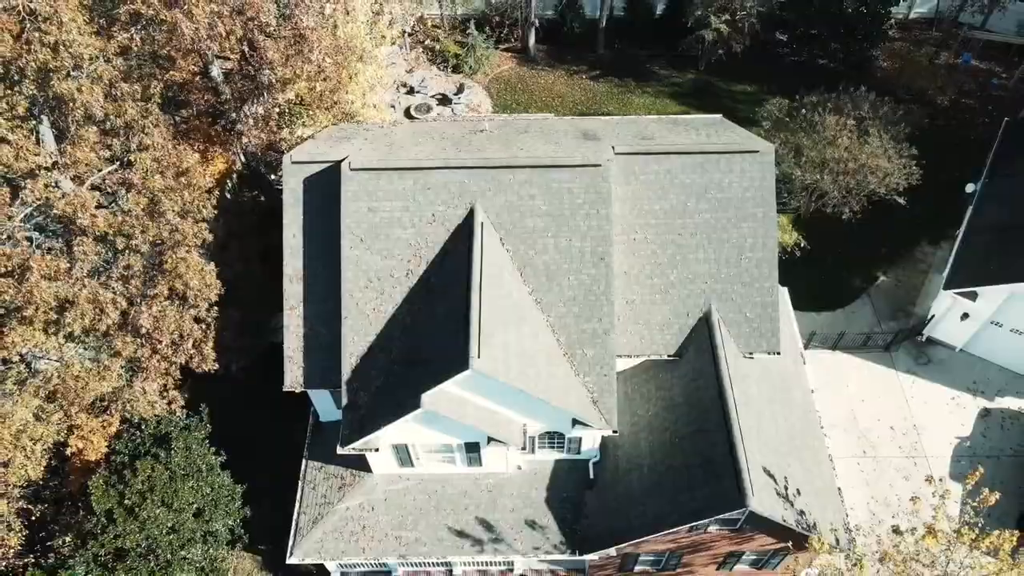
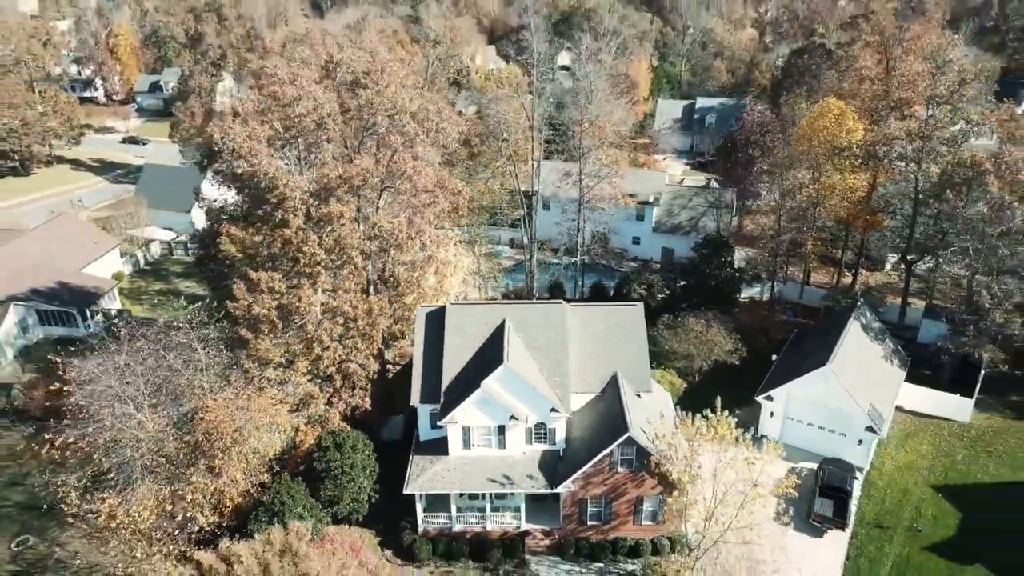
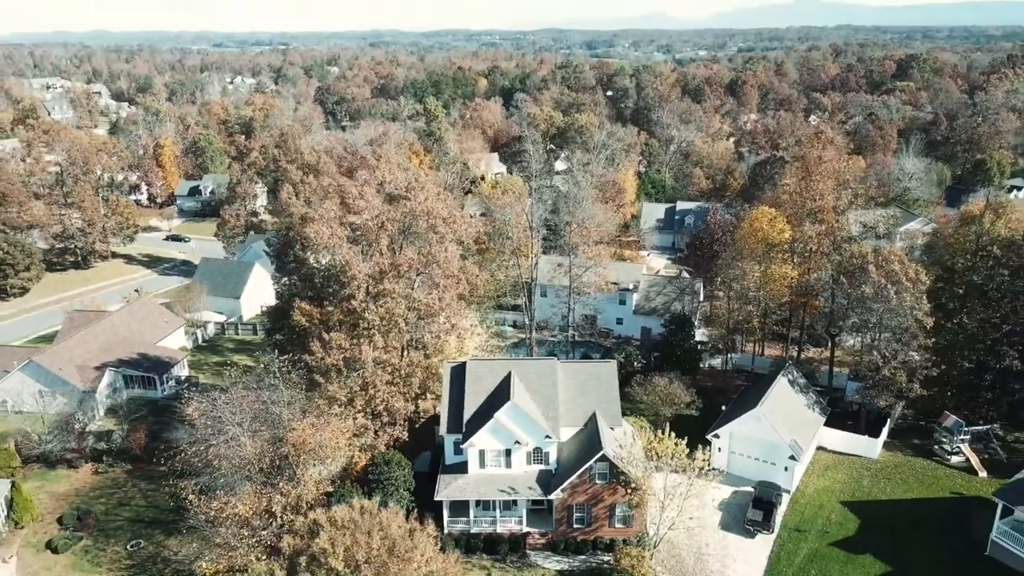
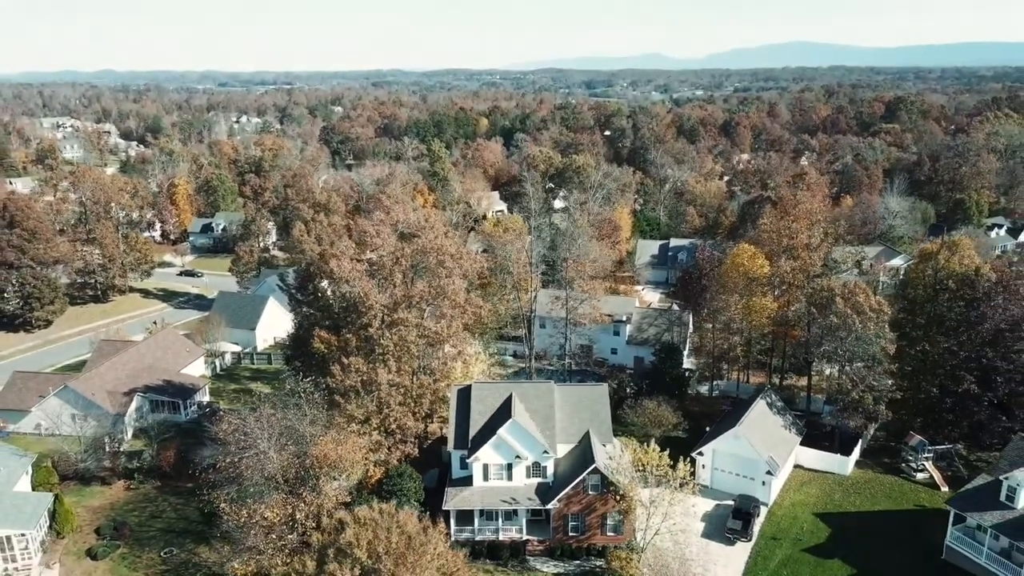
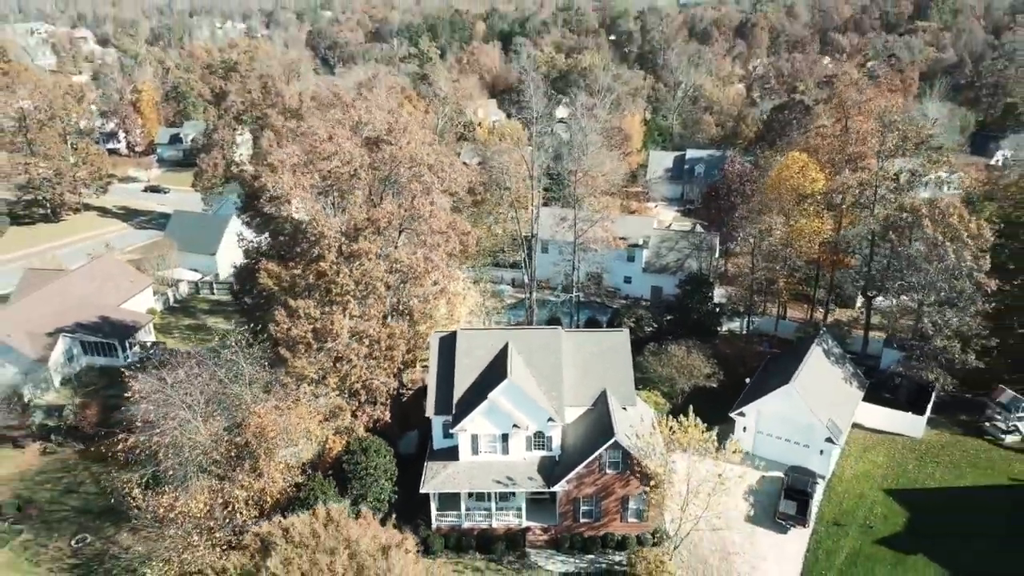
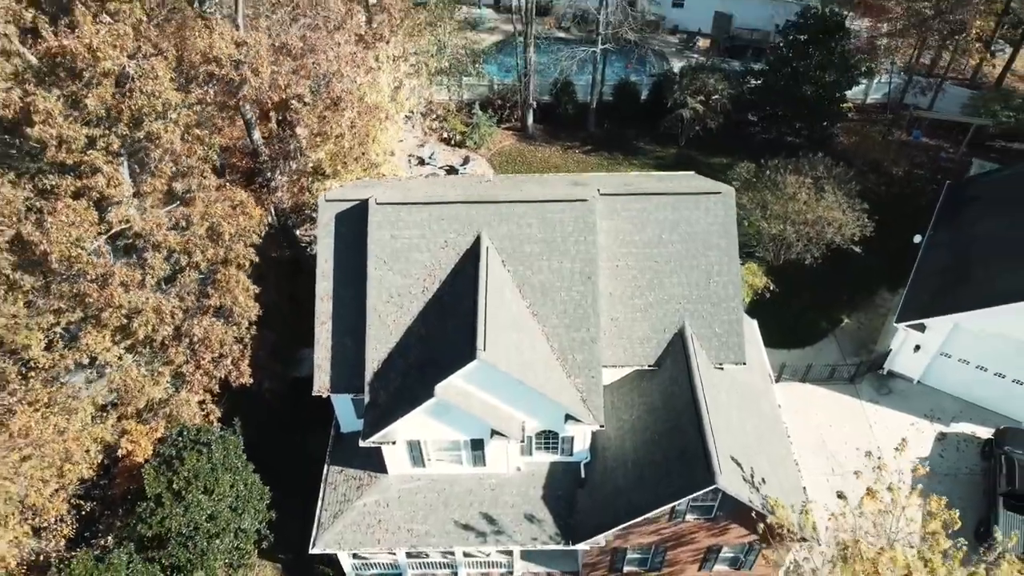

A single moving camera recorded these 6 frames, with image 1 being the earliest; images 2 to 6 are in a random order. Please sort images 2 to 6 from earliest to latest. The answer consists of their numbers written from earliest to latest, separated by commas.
6, 2, 5, 3, 4
